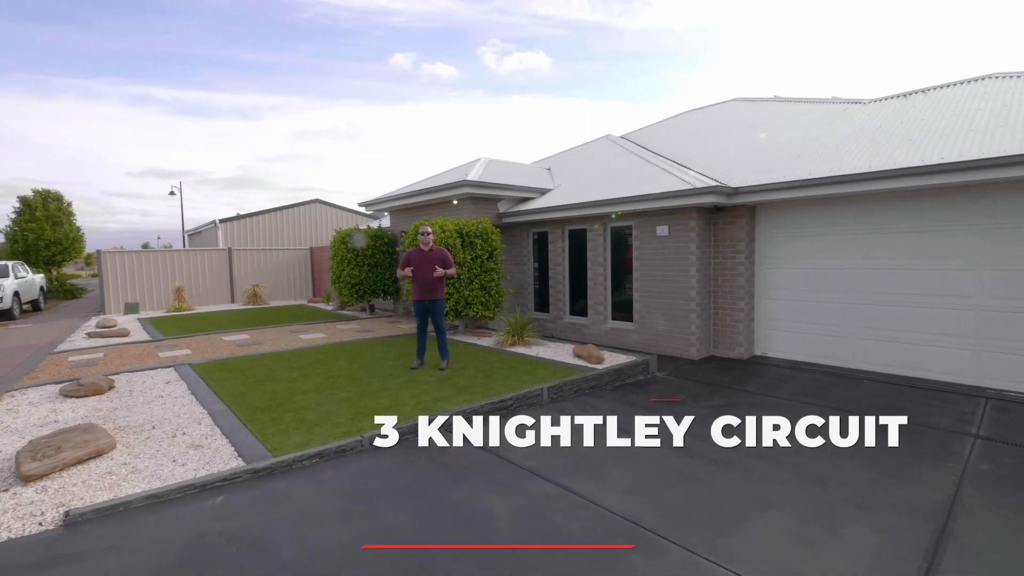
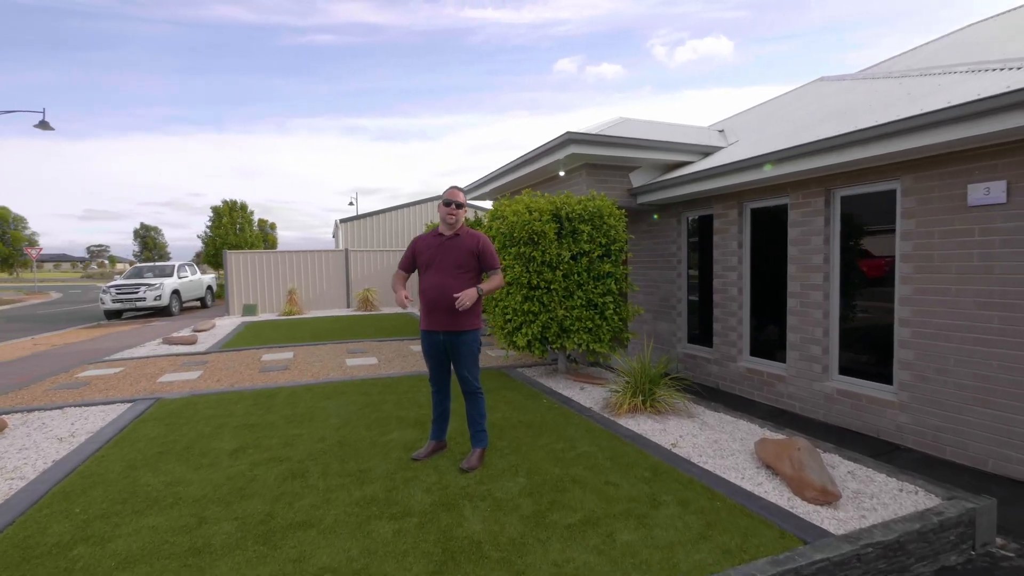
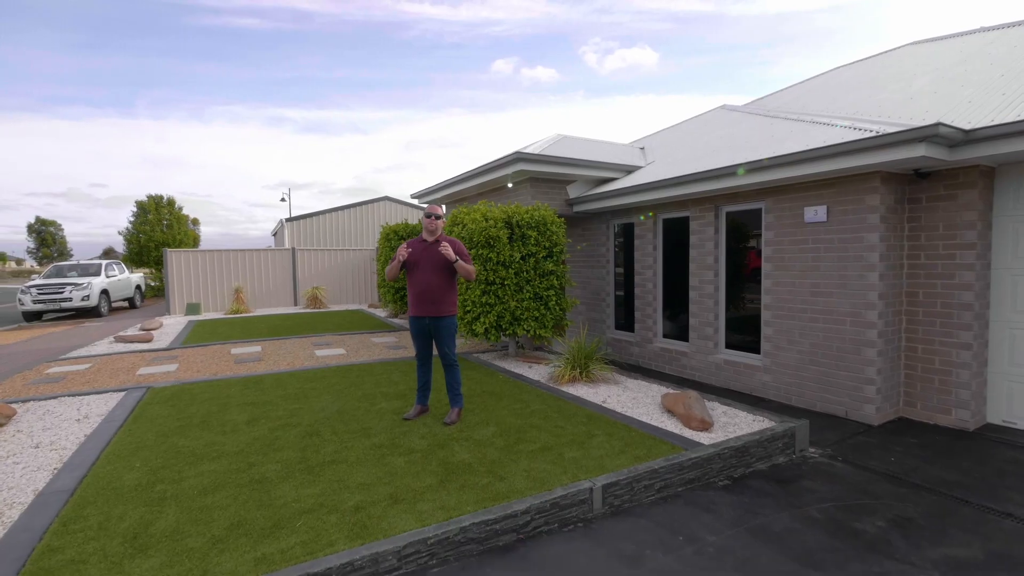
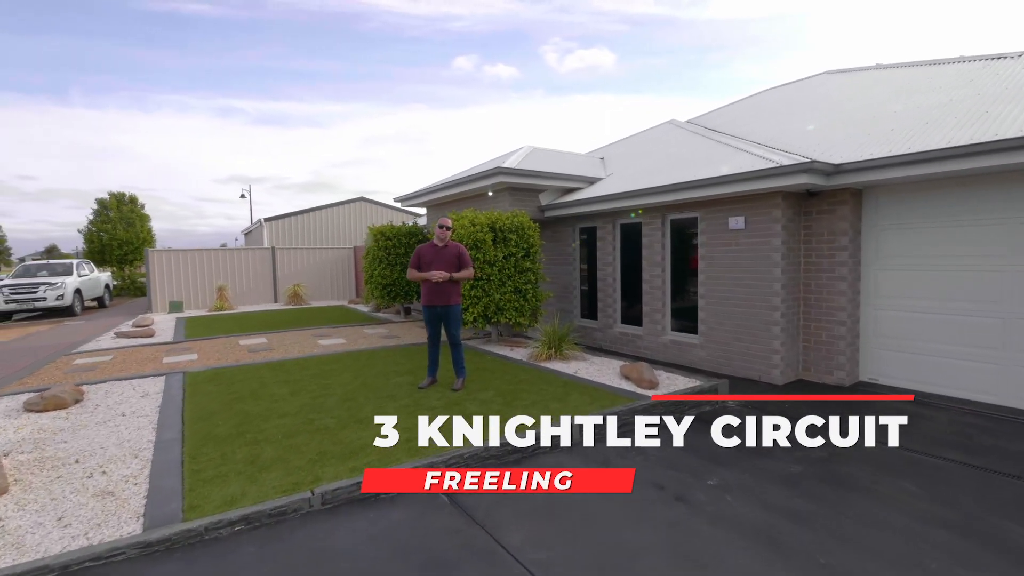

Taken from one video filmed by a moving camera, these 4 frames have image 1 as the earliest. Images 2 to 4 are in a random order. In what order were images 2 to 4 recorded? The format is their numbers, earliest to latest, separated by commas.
4, 3, 2
